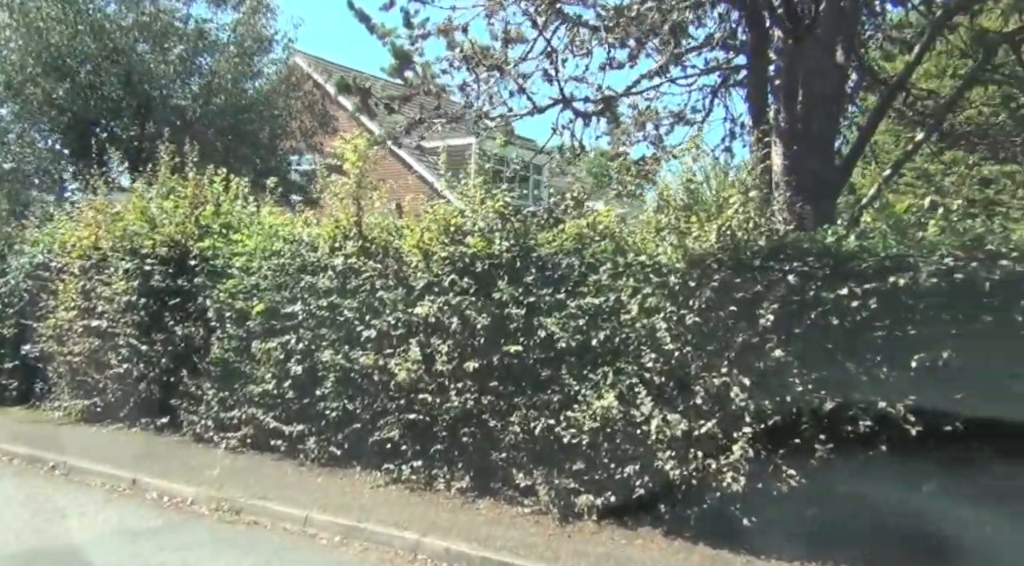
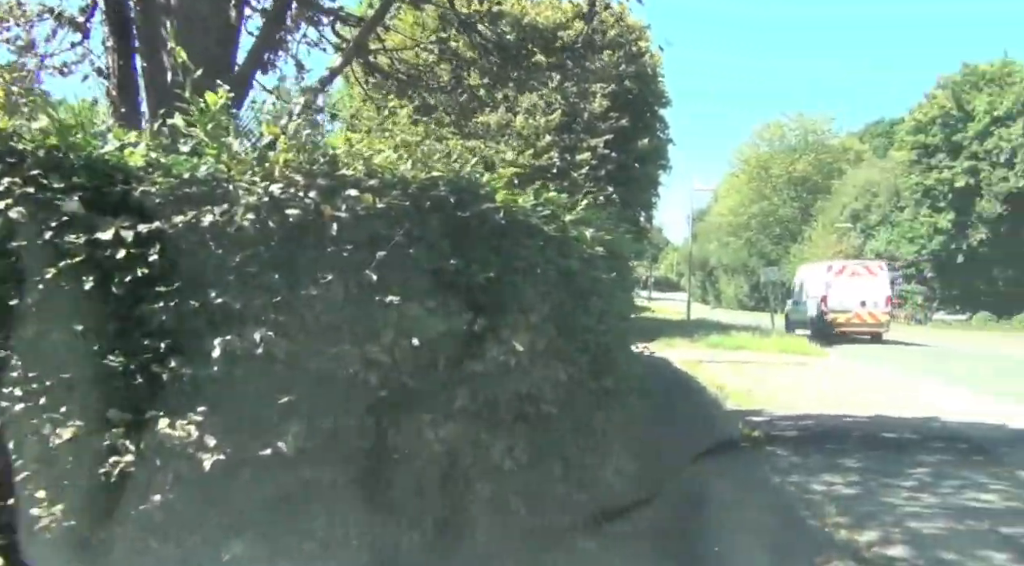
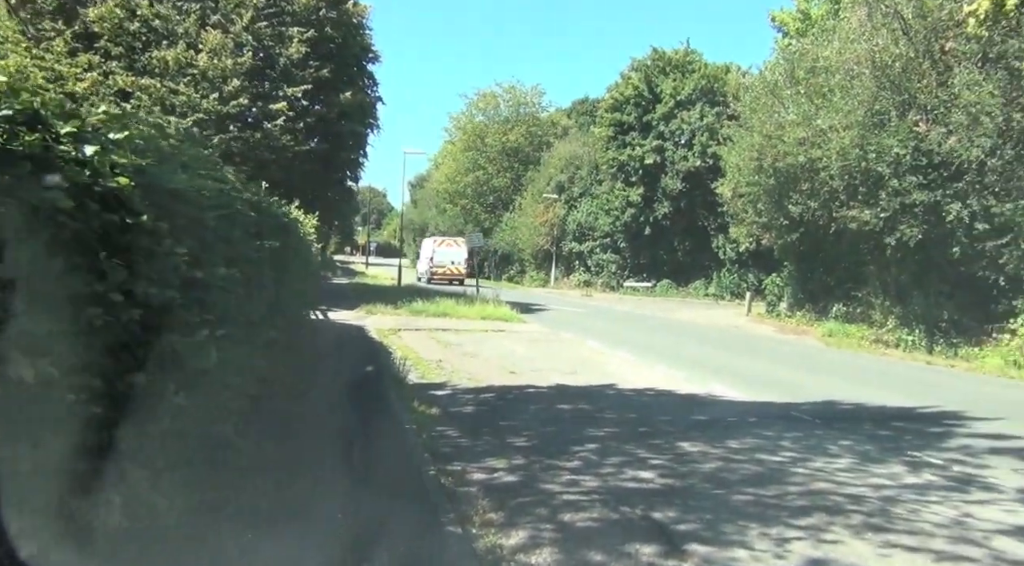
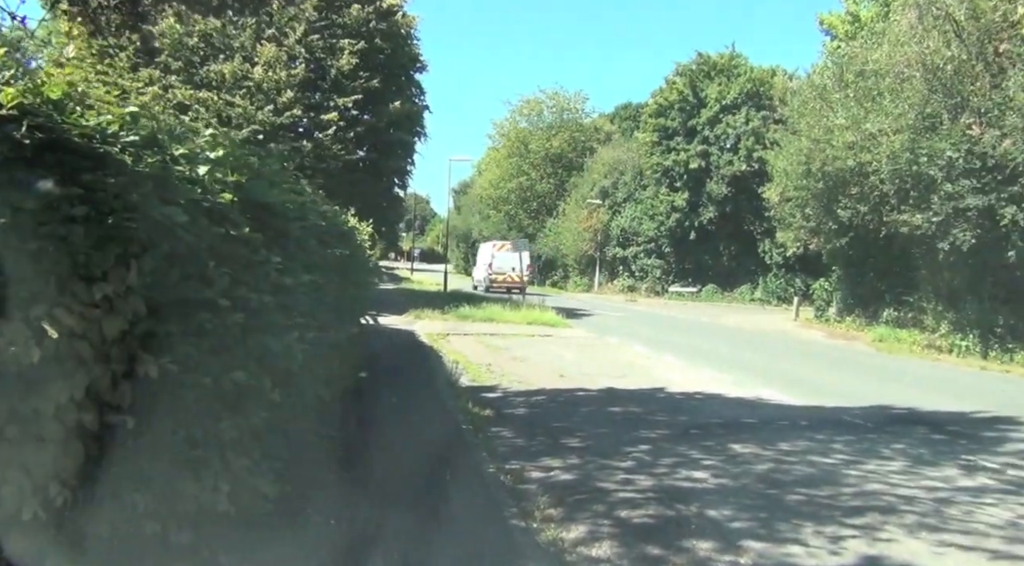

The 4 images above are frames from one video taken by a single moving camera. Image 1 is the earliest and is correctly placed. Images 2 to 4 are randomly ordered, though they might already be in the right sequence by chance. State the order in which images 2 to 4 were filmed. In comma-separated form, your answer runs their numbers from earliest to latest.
2, 4, 3
